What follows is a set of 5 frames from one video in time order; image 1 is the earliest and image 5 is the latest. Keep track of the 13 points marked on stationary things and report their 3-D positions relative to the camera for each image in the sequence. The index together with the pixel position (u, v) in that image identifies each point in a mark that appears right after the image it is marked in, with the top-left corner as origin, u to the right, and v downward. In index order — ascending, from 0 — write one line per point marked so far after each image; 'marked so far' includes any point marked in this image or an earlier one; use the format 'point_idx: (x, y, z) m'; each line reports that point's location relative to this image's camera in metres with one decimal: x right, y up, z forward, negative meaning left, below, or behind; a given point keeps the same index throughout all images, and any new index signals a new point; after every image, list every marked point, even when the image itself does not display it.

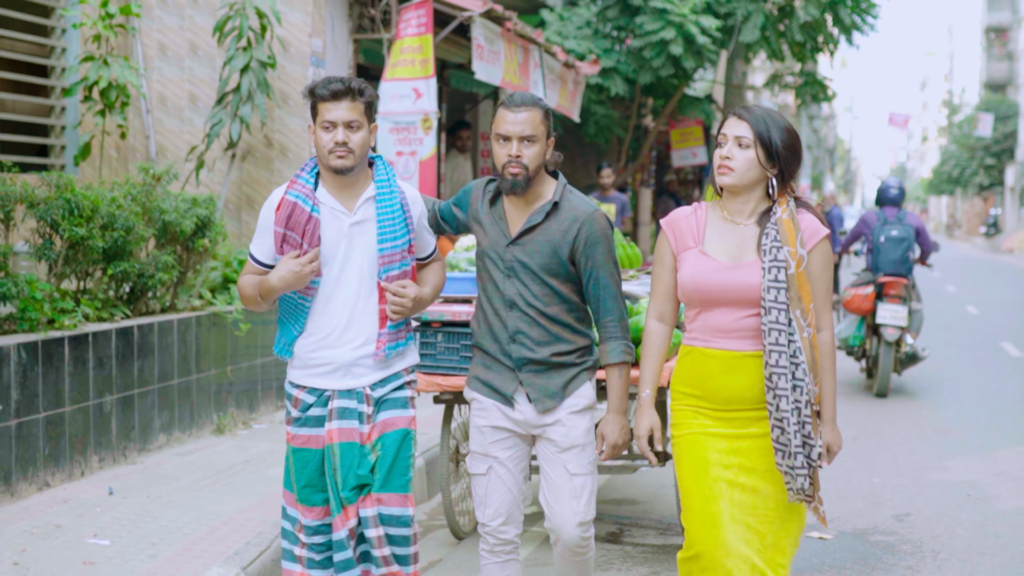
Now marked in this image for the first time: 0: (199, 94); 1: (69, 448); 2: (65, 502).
0: (-2.2, +1.3, +7.0) m
1: (-2.1, -0.7, +4.7) m
2: (-2.0, -0.9, +4.4) m
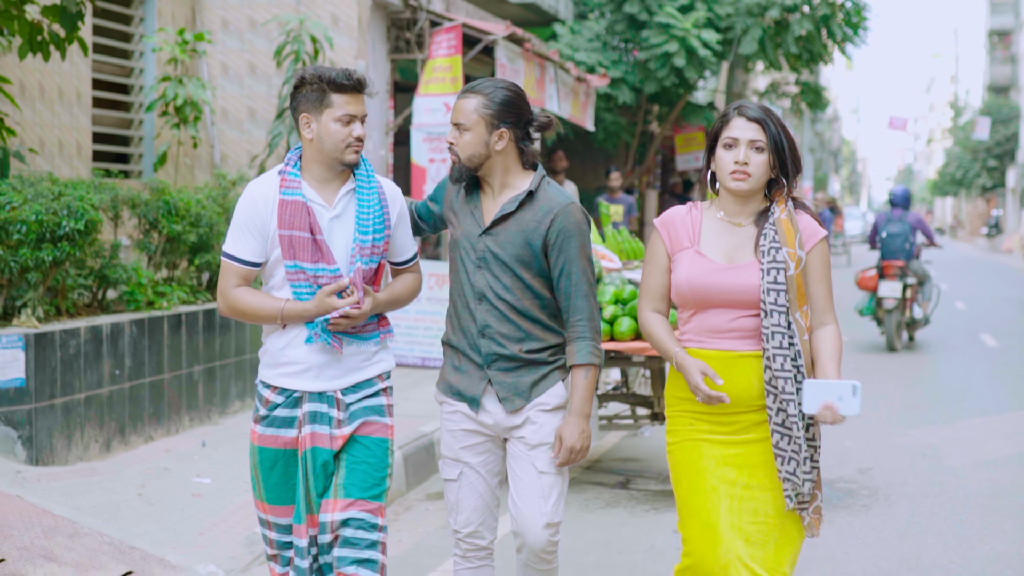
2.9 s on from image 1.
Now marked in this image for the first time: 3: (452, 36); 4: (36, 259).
0: (-2.0, +1.4, +8.0) m
1: (-1.9, -0.7, +5.6) m
2: (-1.8, -0.9, +5.4) m
3: (-0.5, +2.1, +8.3) m
4: (-2.3, +0.1, +4.8) m
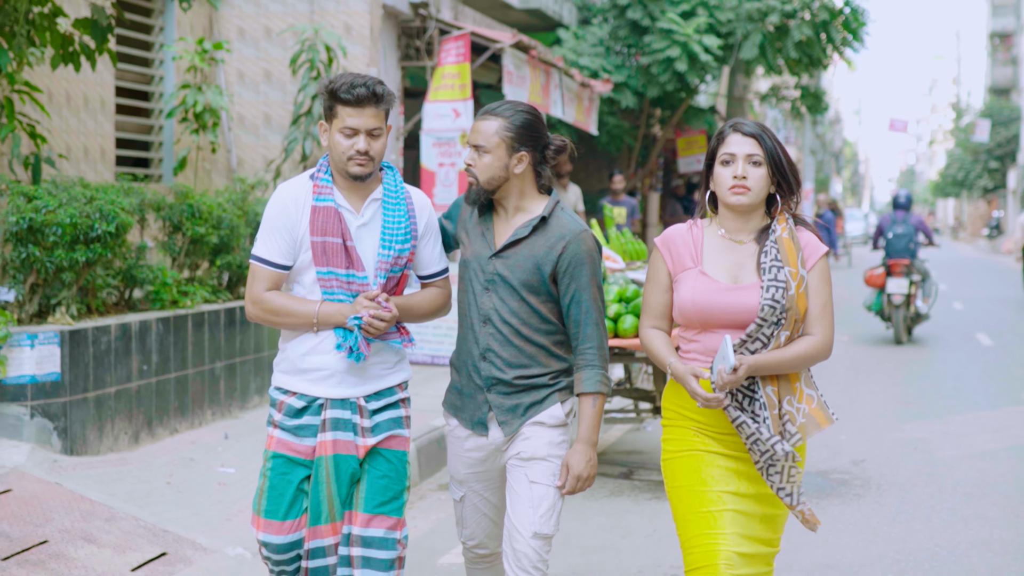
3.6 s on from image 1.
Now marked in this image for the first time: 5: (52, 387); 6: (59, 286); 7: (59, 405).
0: (-2.0, +1.4, +8.2) m
1: (-1.9, -0.7, +5.9) m
2: (-1.8, -0.9, +5.6) m
3: (-0.4, +2.1, +8.6) m
4: (-2.2, +0.1, +5.1) m
5: (-2.2, -0.5, +4.9) m
6: (-2.3, 0.0, +5.2) m
7: (-2.2, -0.6, +4.9) m
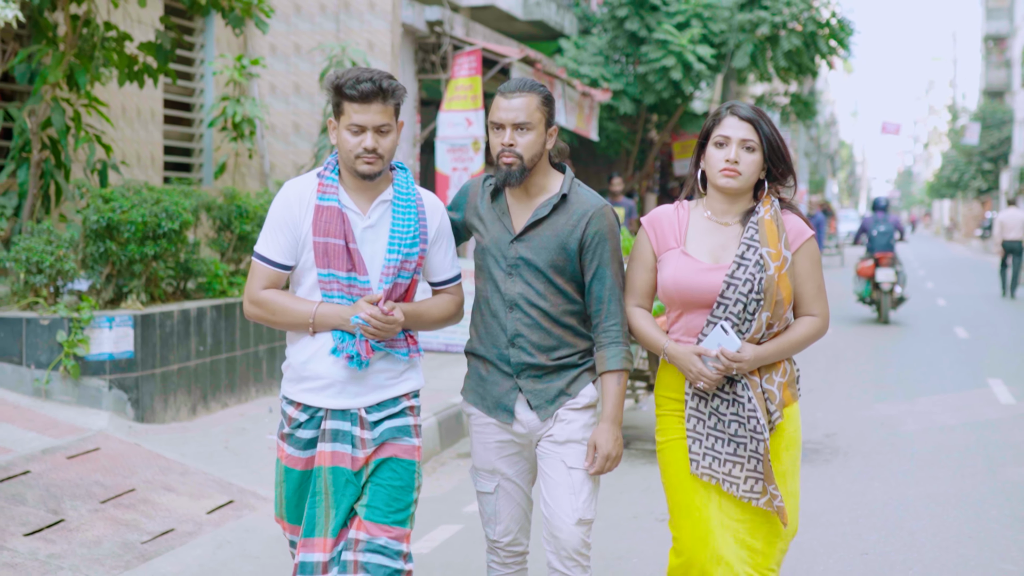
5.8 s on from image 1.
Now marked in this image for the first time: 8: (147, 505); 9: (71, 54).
0: (-1.9, +1.5, +9.0) m
1: (-1.8, -0.6, +6.6) m
2: (-1.7, -0.8, +6.4) m
3: (-0.4, +2.1, +9.3) m
4: (-2.2, +0.2, +5.9) m
5: (-2.2, -0.4, +5.7) m
6: (-2.3, +0.1, +5.9) m
7: (-2.1, -0.5, +5.7) m
8: (-1.7, -1.0, +4.7) m
9: (-2.6, +1.4, +5.9) m
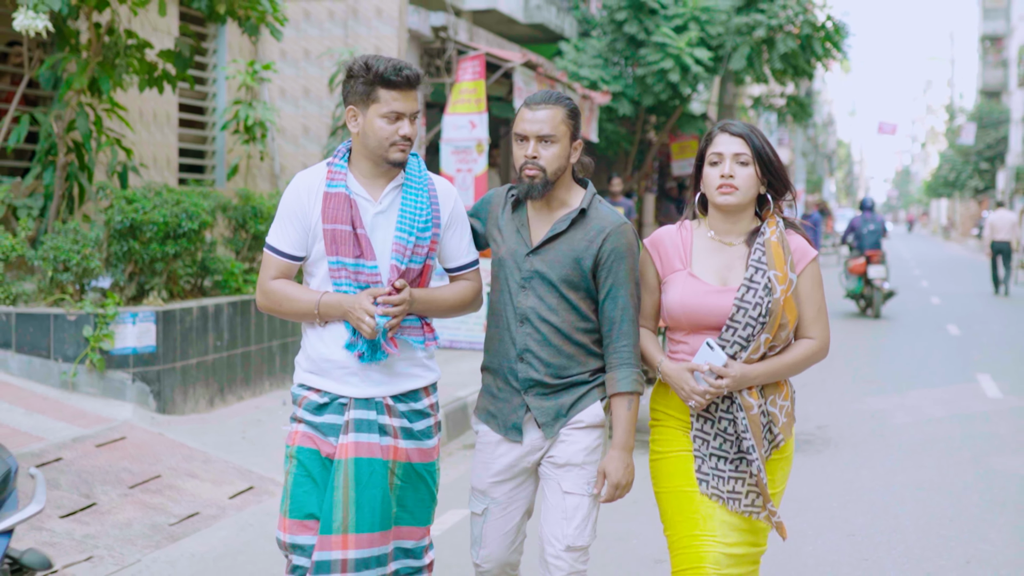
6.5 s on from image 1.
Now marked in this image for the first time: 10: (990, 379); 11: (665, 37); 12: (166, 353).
0: (-1.9, +1.5, +9.2) m
1: (-1.8, -0.6, +6.9) m
2: (-1.7, -0.8, +6.7) m
3: (-0.3, +2.2, +9.6) m
4: (-2.1, +0.2, +6.1) m
5: (-2.1, -0.4, +5.9) m
6: (-2.2, +0.1, +6.2) m
7: (-2.1, -0.5, +5.9) m
8: (-1.7, -1.0, +5.0) m
9: (-2.6, +1.4, +6.2) m
10: (+4.4, -0.8, +9.3) m
11: (+2.2, +3.6, +14.3) m
12: (-2.1, -0.4, +6.0) m
